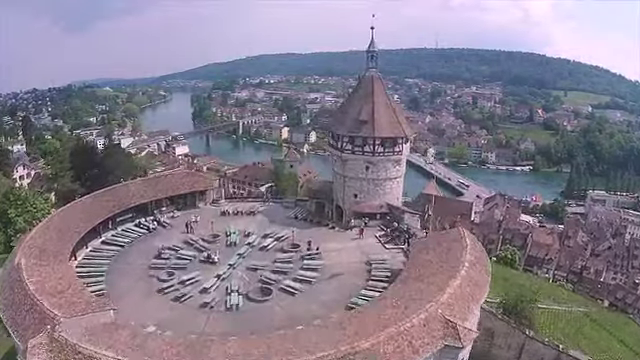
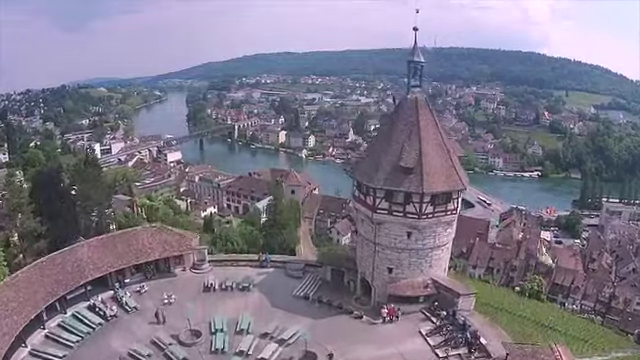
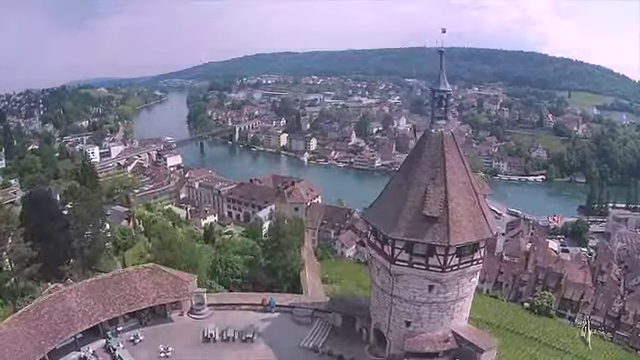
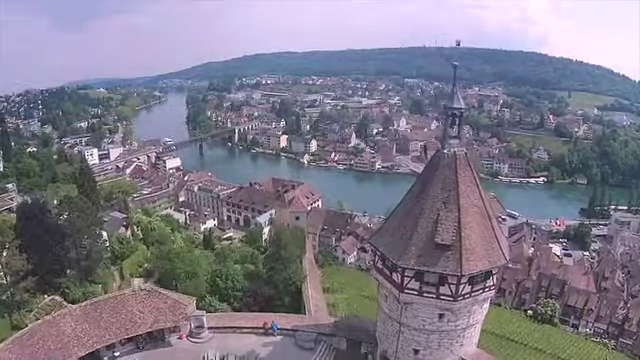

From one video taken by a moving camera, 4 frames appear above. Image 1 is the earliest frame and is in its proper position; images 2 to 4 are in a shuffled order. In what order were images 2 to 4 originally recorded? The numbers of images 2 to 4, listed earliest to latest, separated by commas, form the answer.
2, 3, 4
